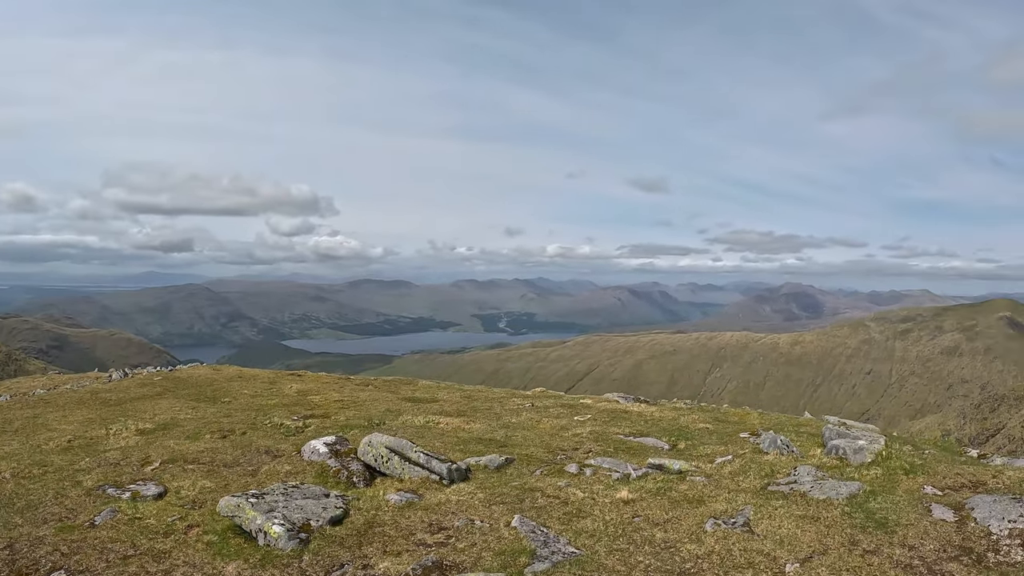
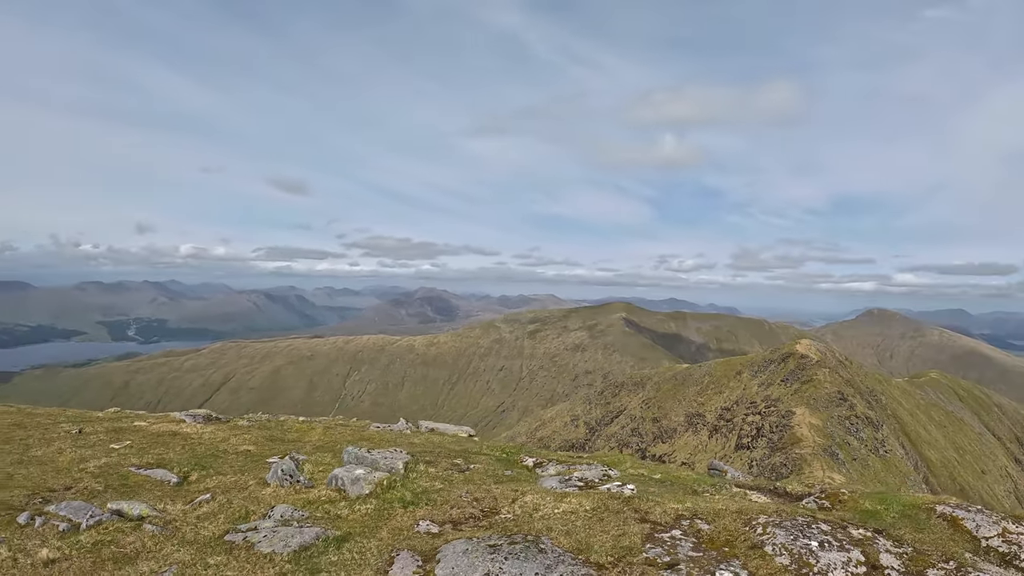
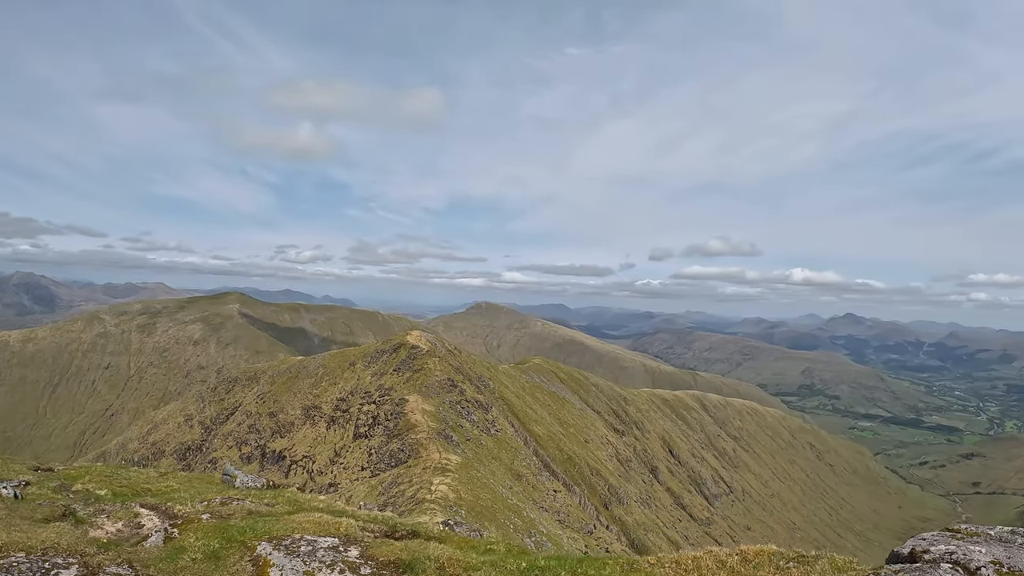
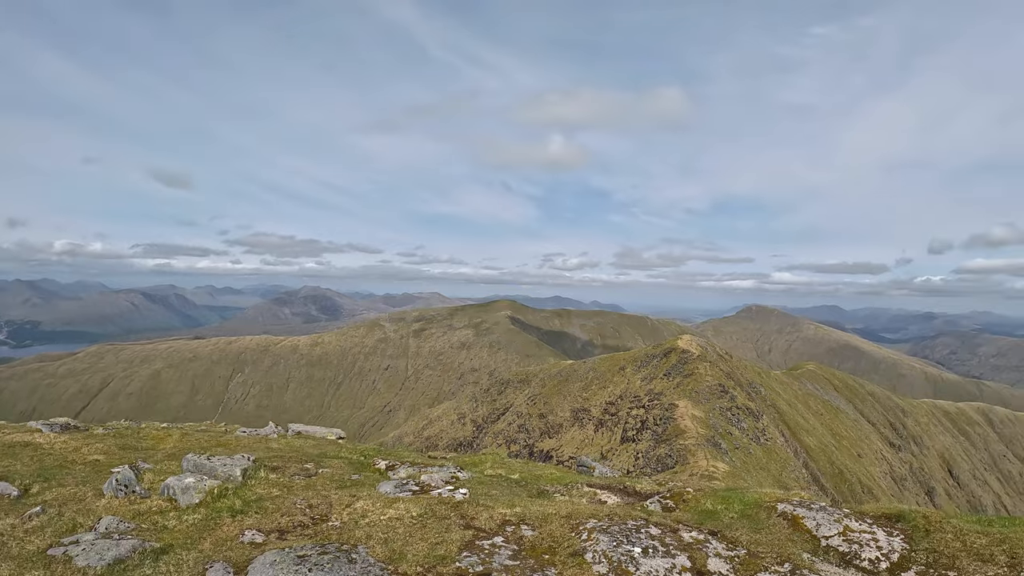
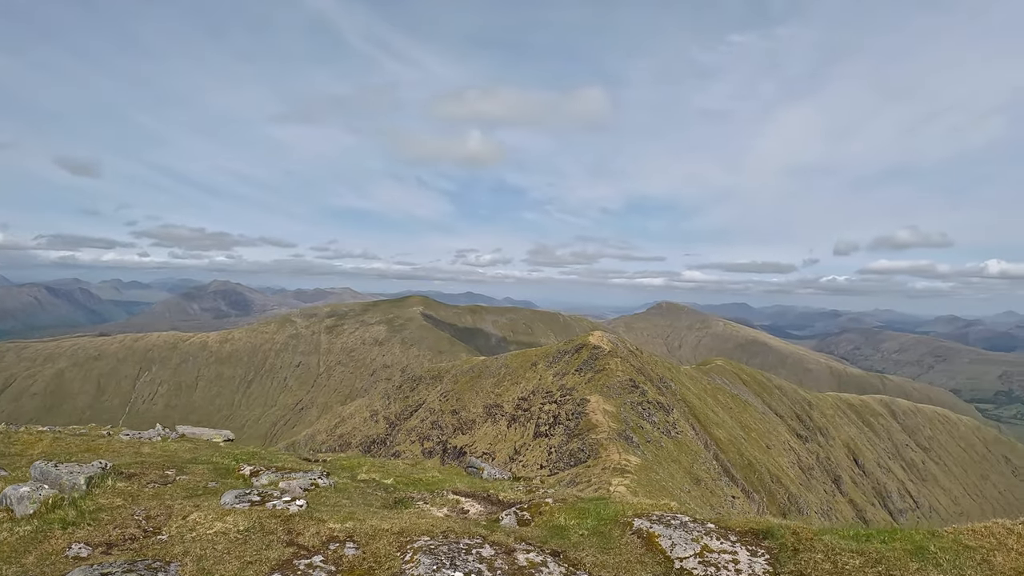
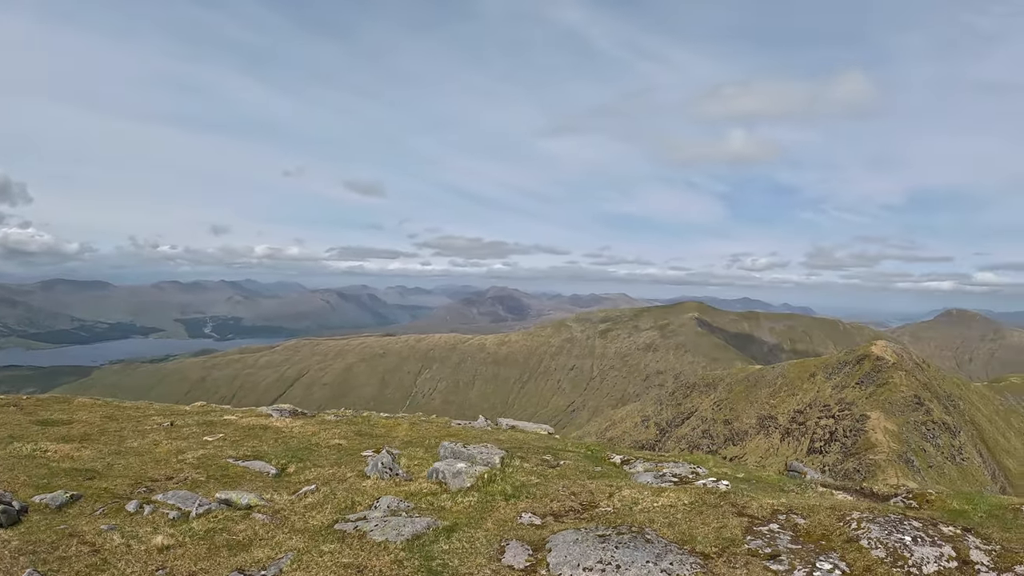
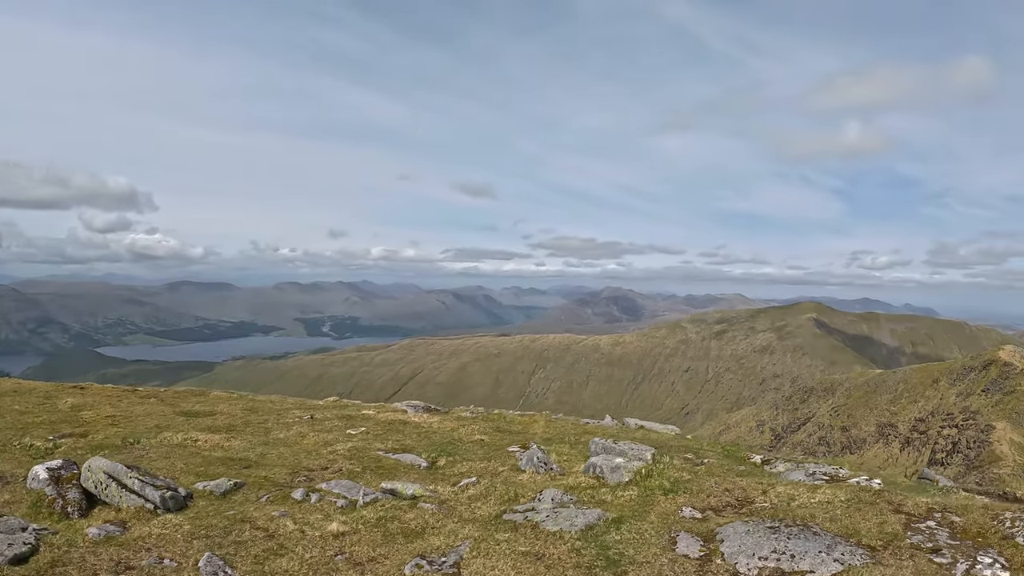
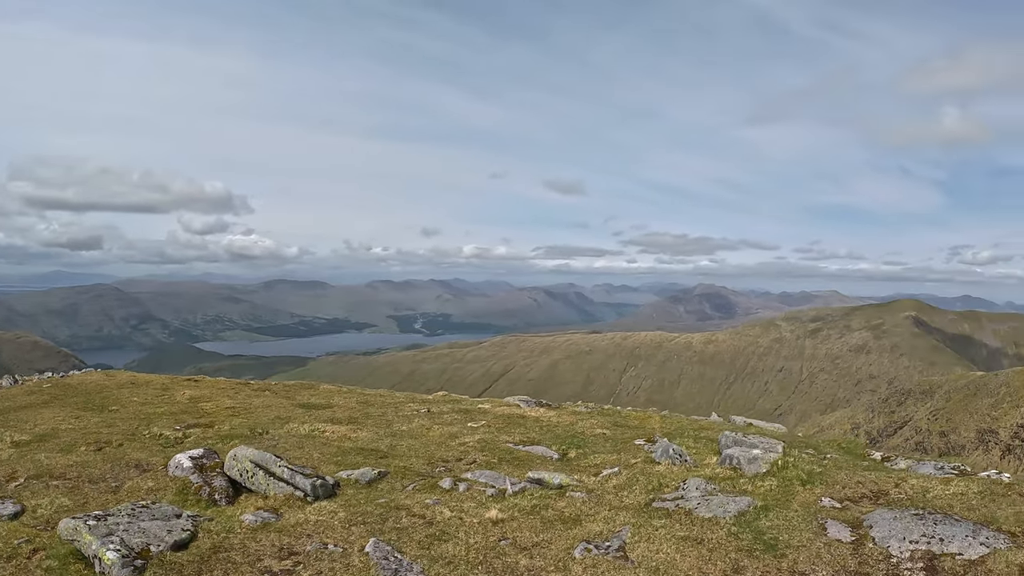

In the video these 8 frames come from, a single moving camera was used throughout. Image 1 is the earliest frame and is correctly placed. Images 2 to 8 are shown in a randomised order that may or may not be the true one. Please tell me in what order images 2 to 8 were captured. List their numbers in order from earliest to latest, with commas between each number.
8, 7, 6, 2, 4, 5, 3
